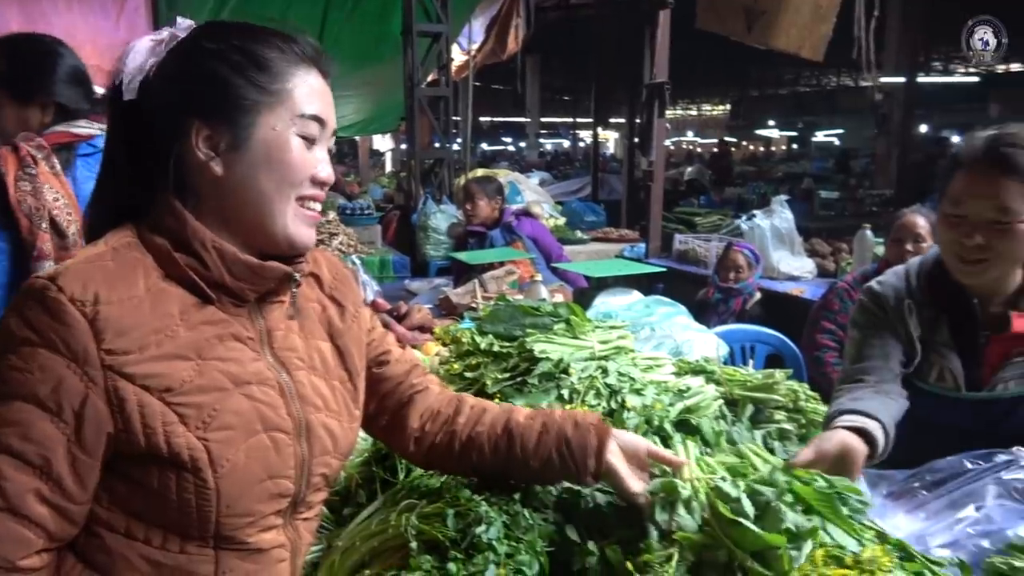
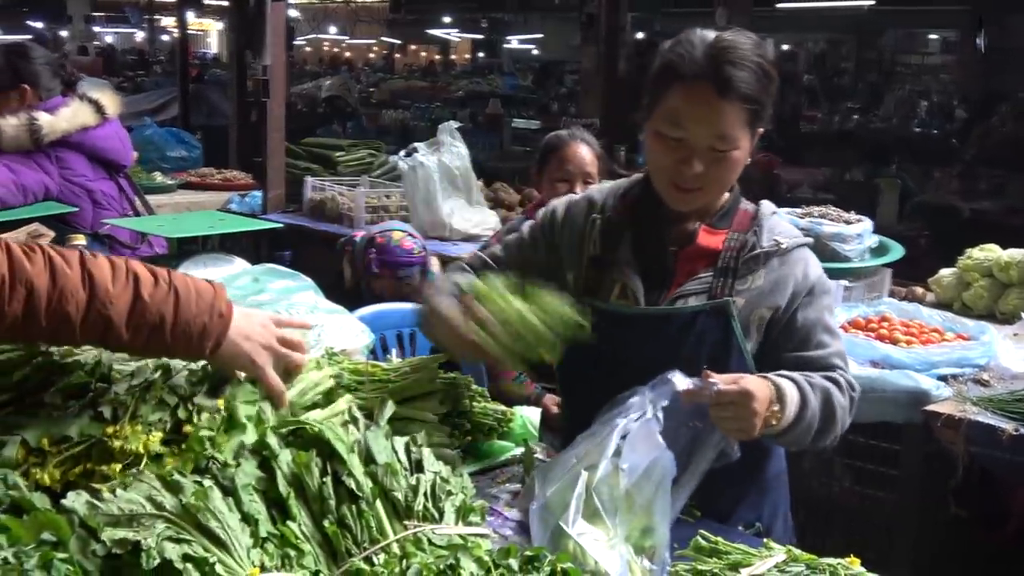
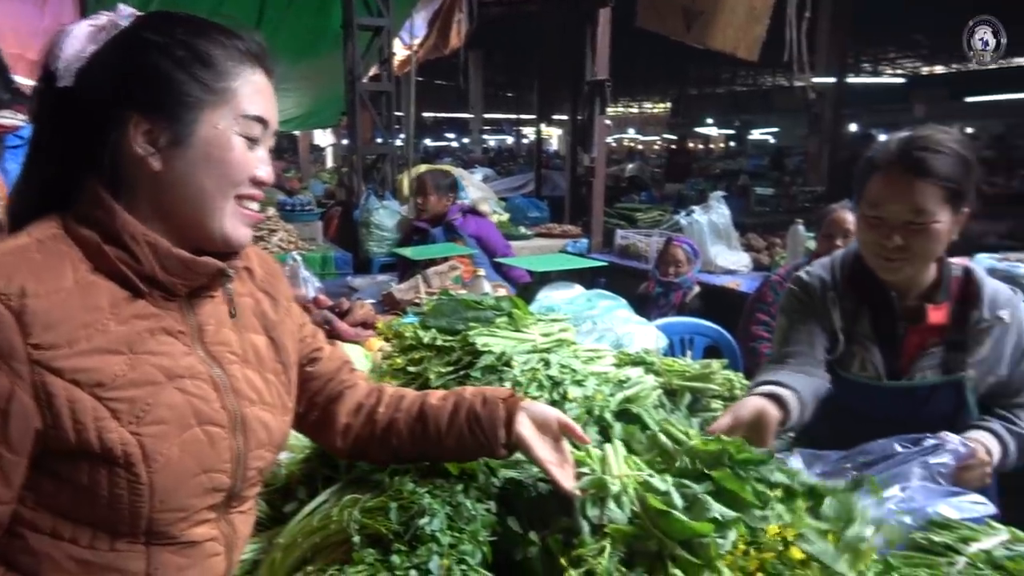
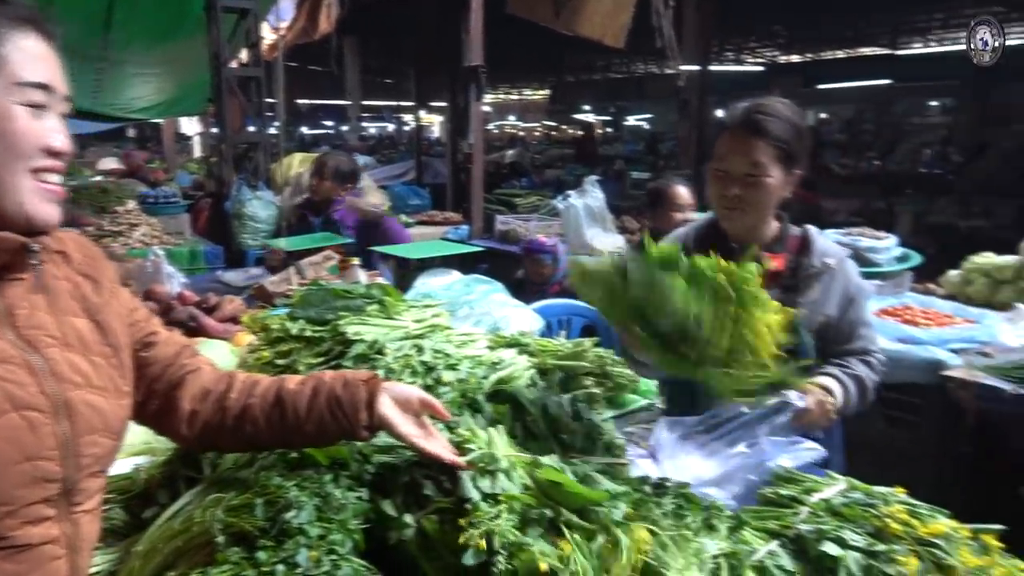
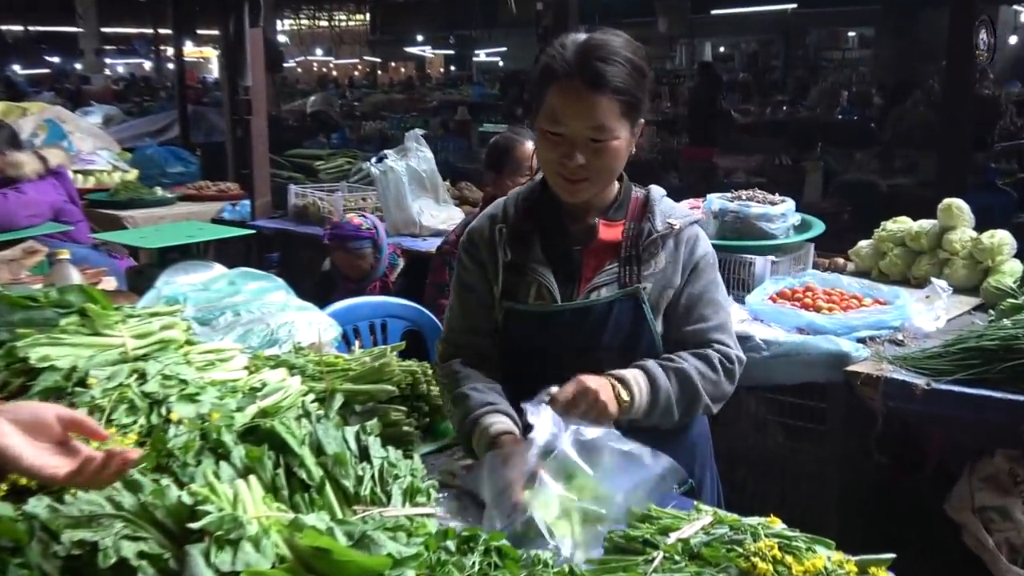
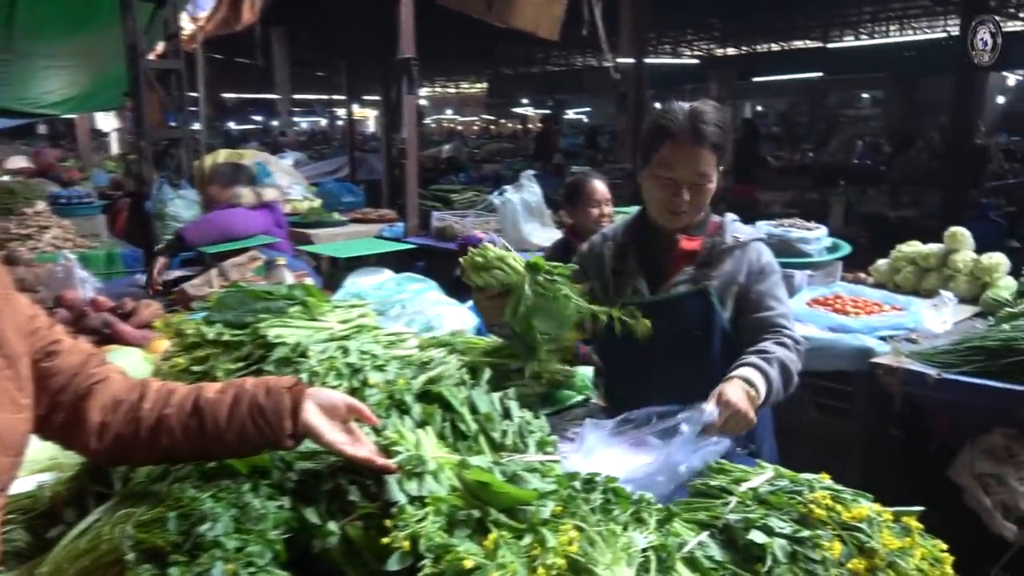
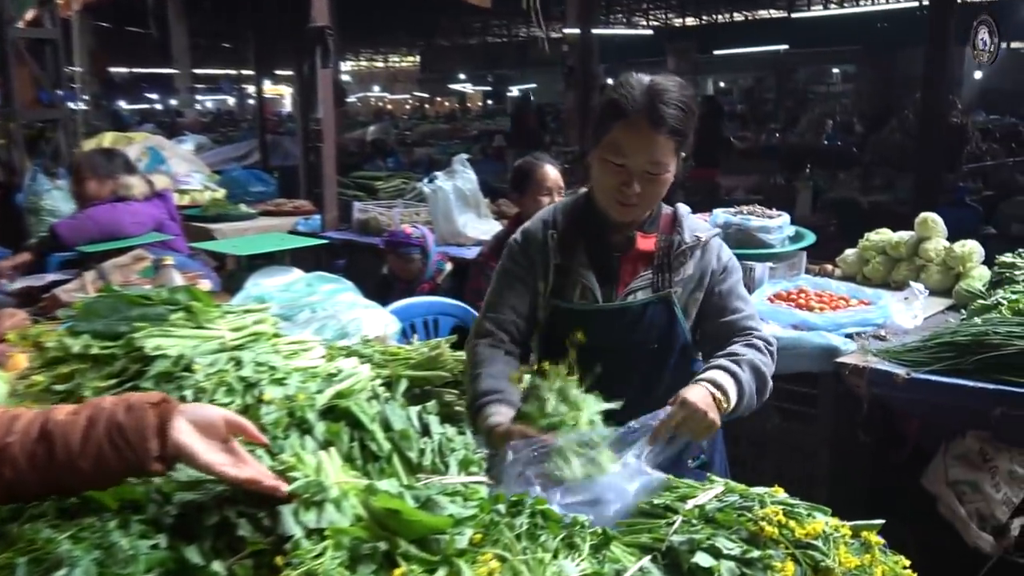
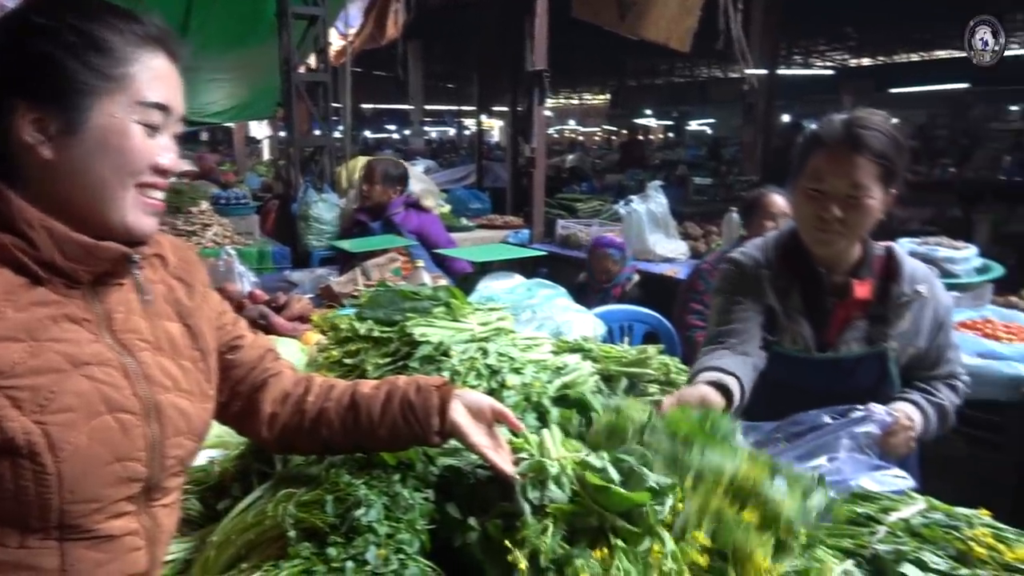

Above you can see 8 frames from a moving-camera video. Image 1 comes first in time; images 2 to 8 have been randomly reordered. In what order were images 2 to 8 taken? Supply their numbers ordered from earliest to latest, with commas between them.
3, 8, 4, 6, 7, 5, 2
